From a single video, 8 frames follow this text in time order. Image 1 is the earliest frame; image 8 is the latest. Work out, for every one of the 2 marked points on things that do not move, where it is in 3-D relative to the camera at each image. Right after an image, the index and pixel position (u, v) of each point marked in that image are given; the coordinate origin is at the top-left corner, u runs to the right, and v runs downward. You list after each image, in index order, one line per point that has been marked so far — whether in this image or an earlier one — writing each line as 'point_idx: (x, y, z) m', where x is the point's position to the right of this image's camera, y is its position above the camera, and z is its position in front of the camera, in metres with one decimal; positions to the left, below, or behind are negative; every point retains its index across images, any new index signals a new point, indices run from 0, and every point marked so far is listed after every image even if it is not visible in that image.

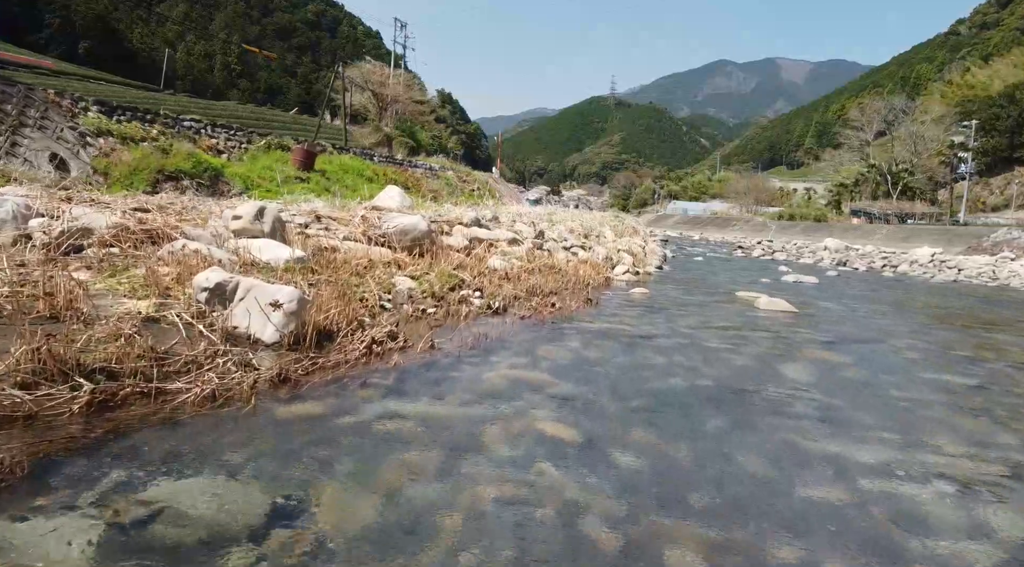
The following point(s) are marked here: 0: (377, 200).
0: (-1.1, +0.7, +6.5) m
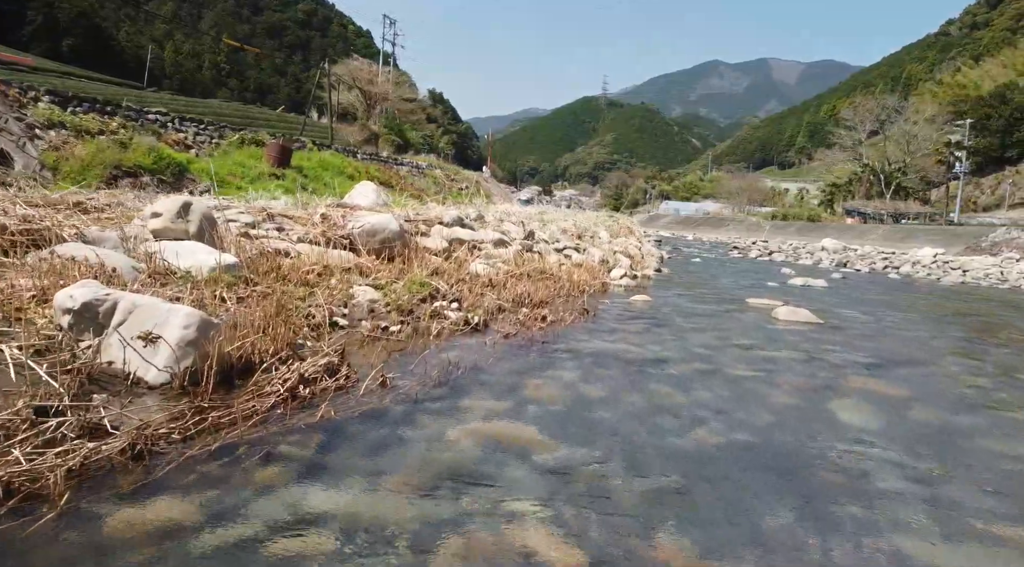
0: (-1.2, +0.6, +5.9) m
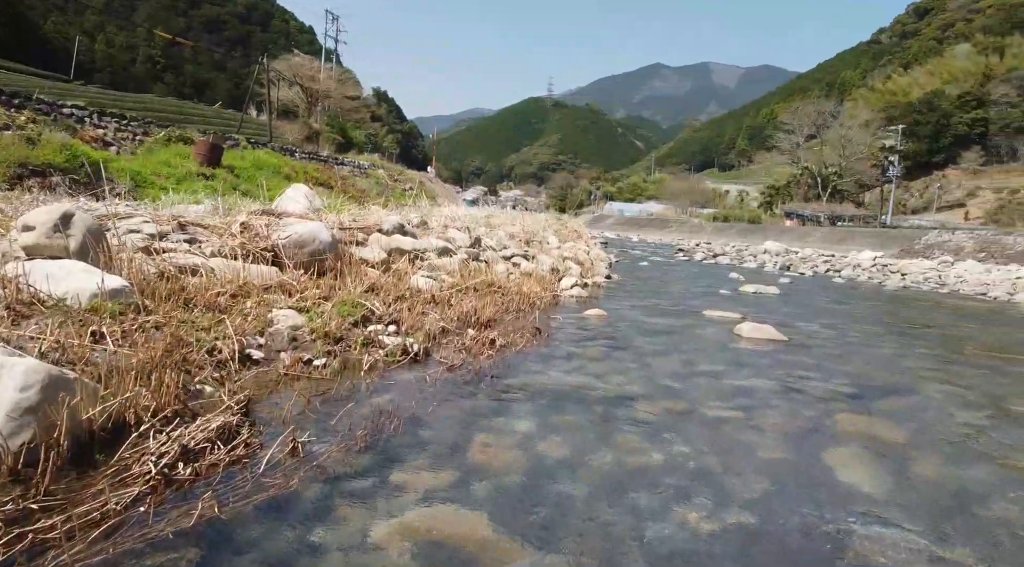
0: (-1.6, +0.6, +5.4) m
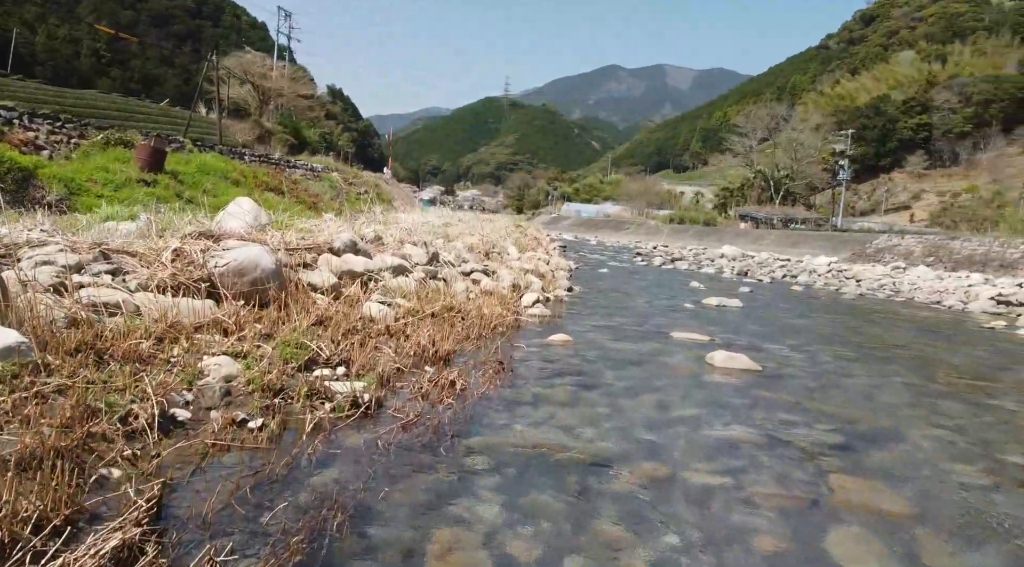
0: (-1.8, +0.4, +5.0) m
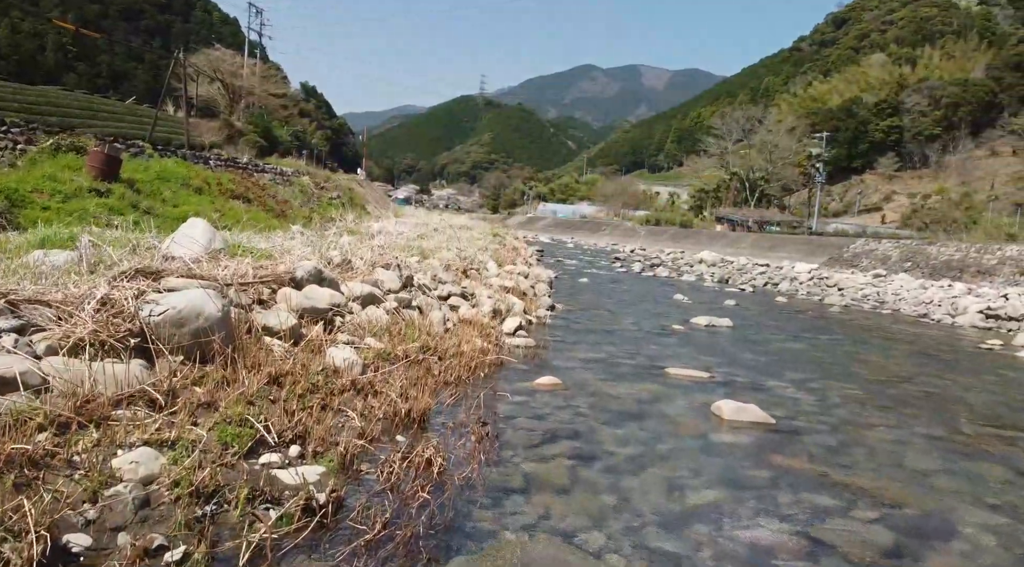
0: (-1.9, +0.2, +4.5) m
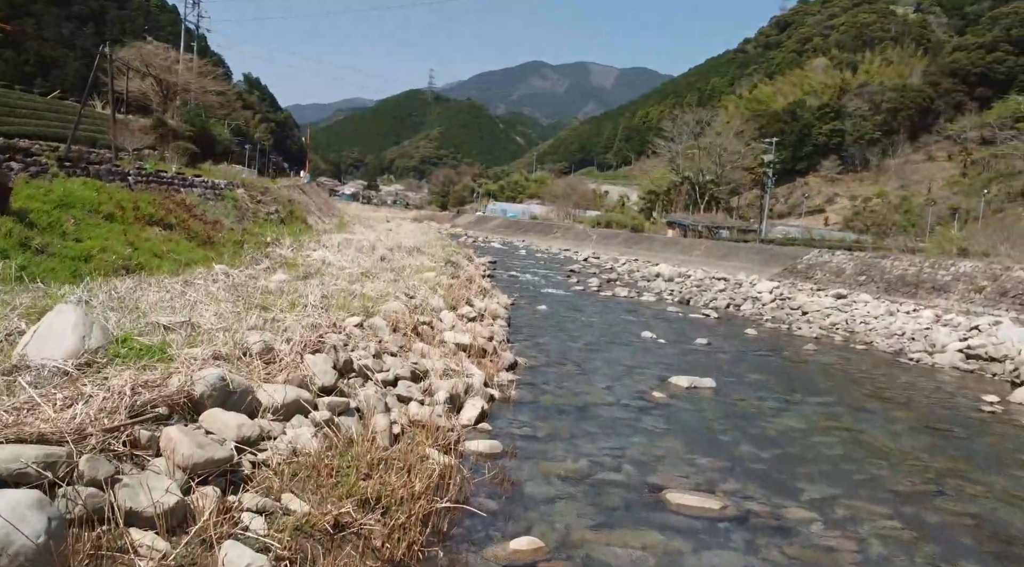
0: (-2.1, -0.3, +3.4) m
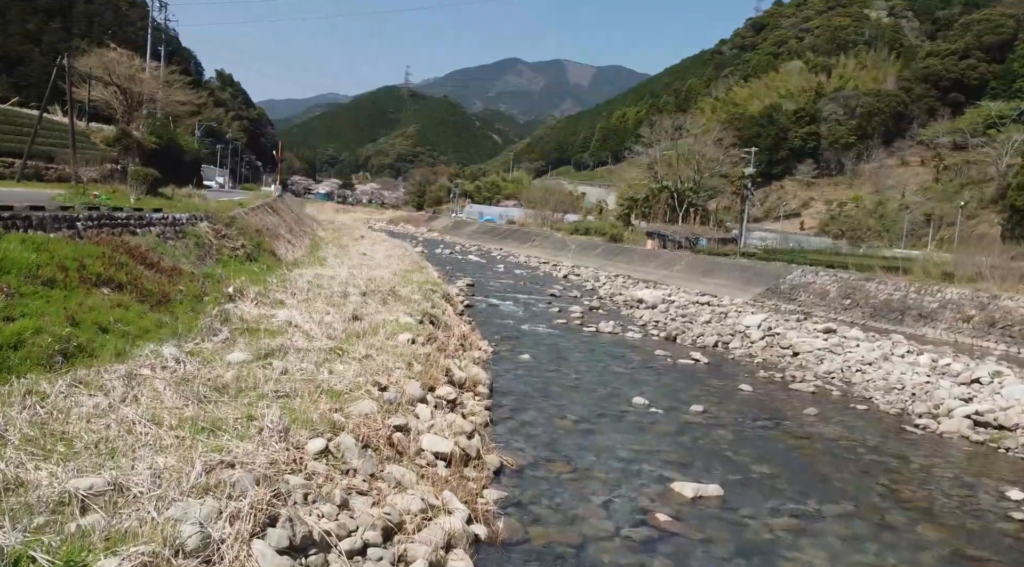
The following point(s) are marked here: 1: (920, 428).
0: (-2.1, -1.1, +2.6) m
1: (+5.2, -1.8, +10.1) m
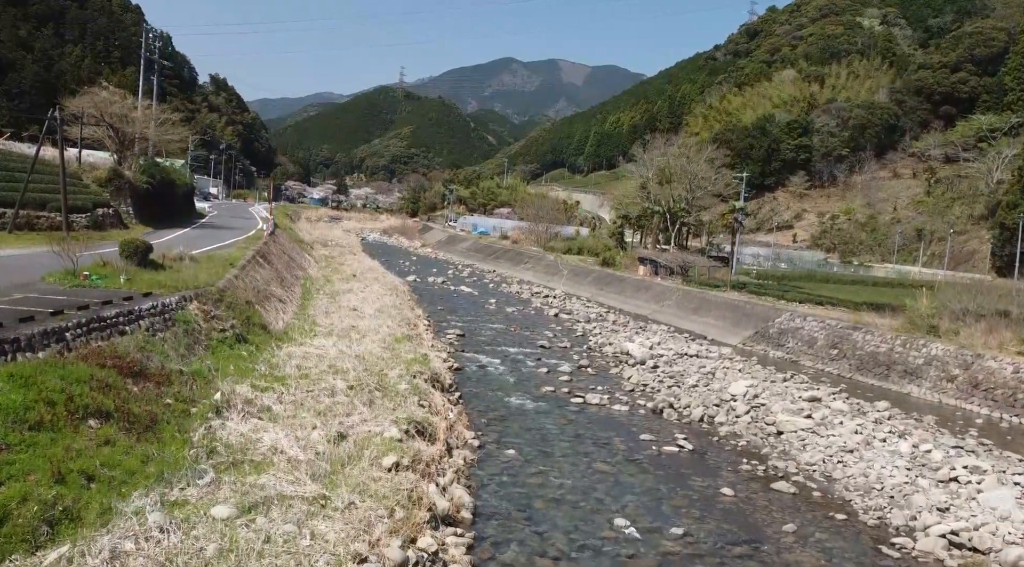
0: (-2.2, -2.6, +2.7) m
1: (+4.9, -3.4, +10.3) m
